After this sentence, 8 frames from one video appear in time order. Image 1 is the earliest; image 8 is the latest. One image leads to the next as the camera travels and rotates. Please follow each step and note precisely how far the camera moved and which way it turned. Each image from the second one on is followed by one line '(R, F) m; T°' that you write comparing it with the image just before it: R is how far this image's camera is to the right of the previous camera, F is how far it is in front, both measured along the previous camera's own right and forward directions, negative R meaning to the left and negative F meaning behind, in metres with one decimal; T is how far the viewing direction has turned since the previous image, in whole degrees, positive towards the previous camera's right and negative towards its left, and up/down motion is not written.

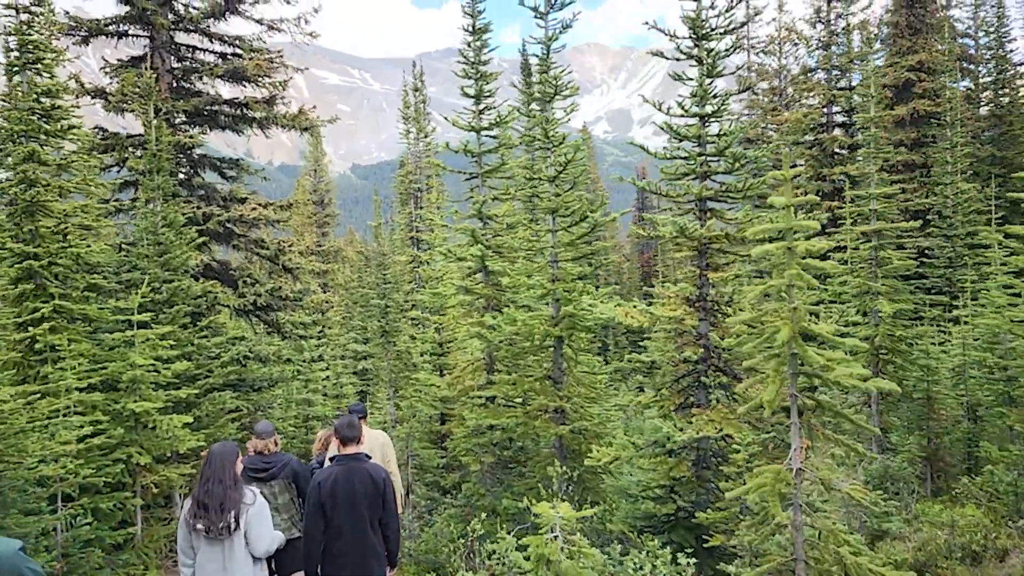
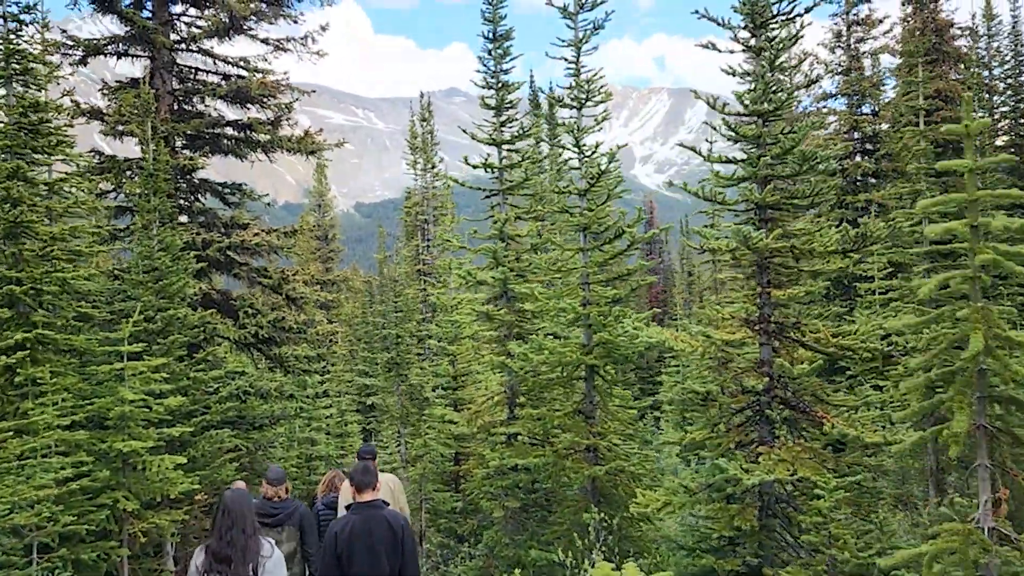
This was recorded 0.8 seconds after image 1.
(-0.3, +1.0) m; 0°
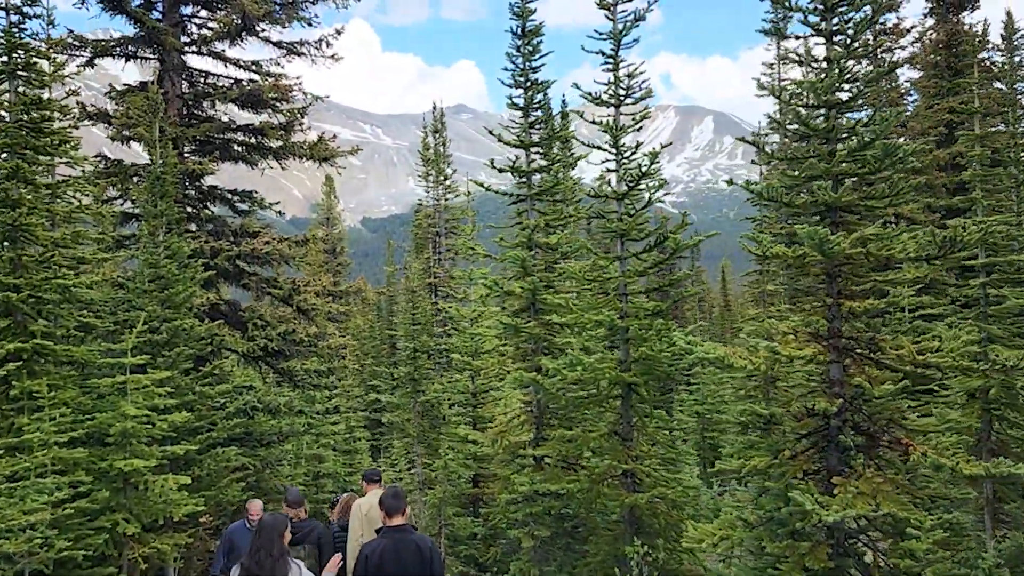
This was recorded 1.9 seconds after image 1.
(-0.3, +0.7) m; 0°
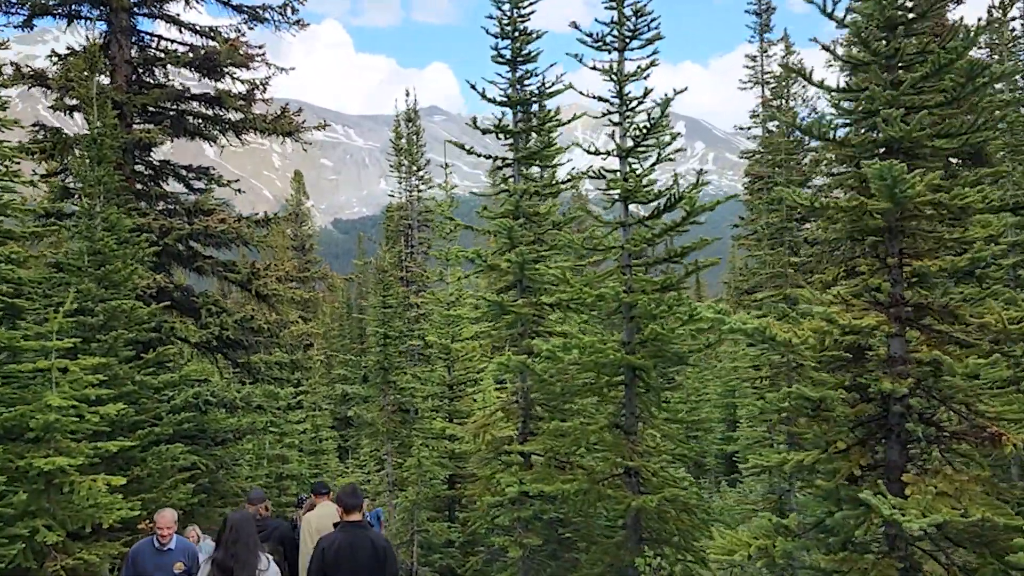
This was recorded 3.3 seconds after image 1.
(-0.2, +1.3) m; +2°
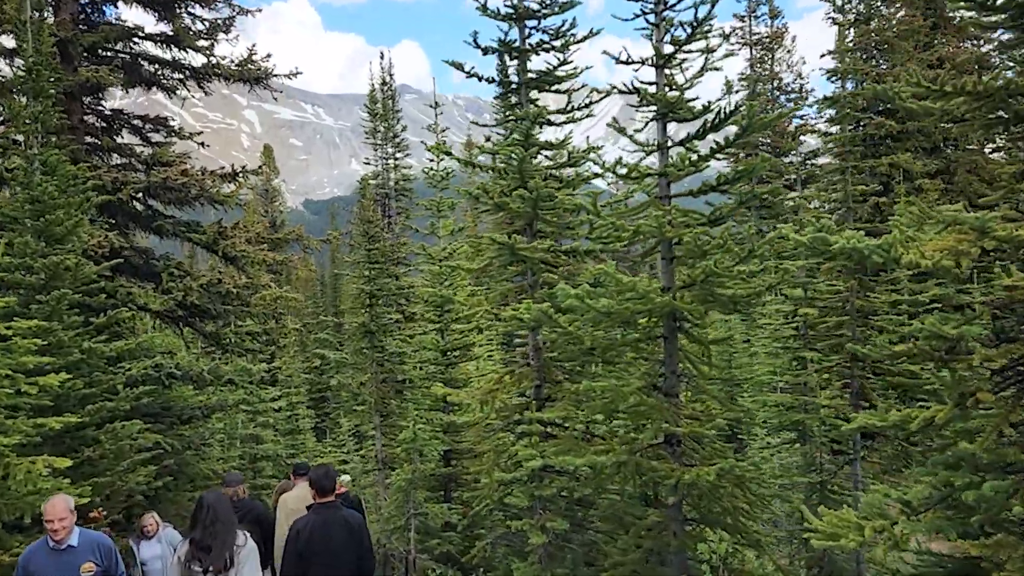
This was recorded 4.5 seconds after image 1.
(-0.4, +1.3) m; +2°
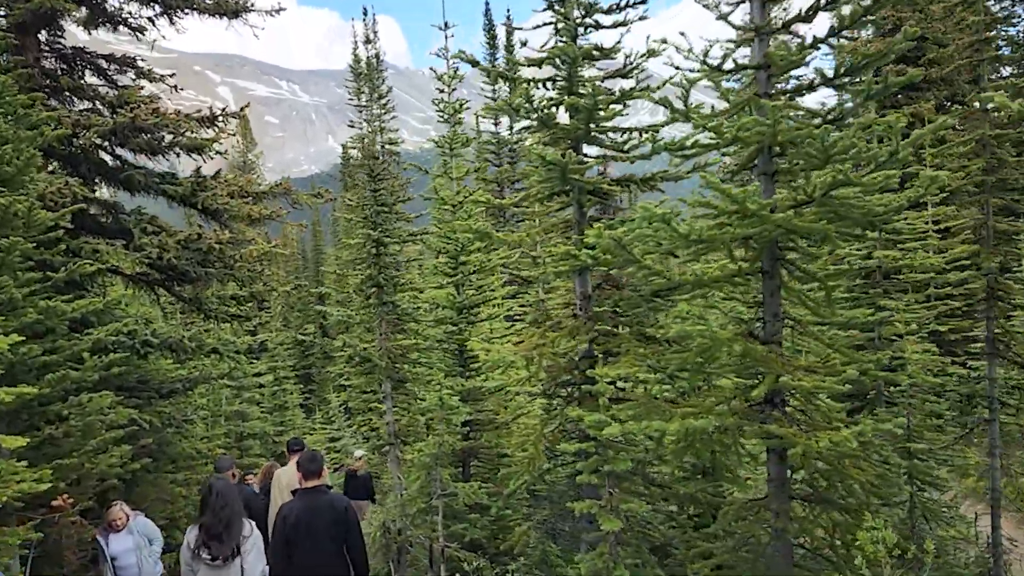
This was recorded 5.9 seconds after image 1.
(-0.6, +1.4) m; +1°
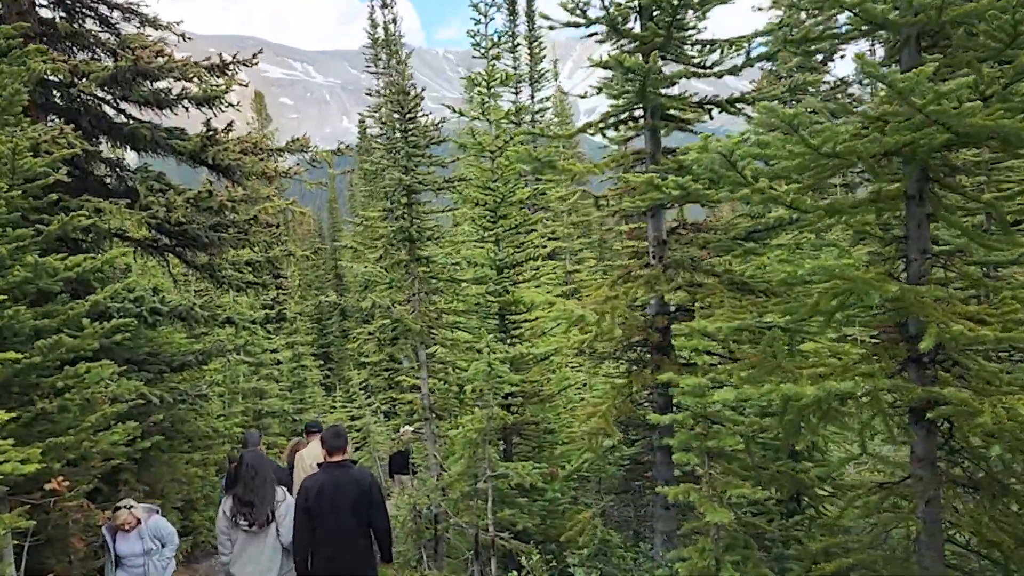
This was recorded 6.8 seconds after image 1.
(-0.3, +1.1) m; -1°
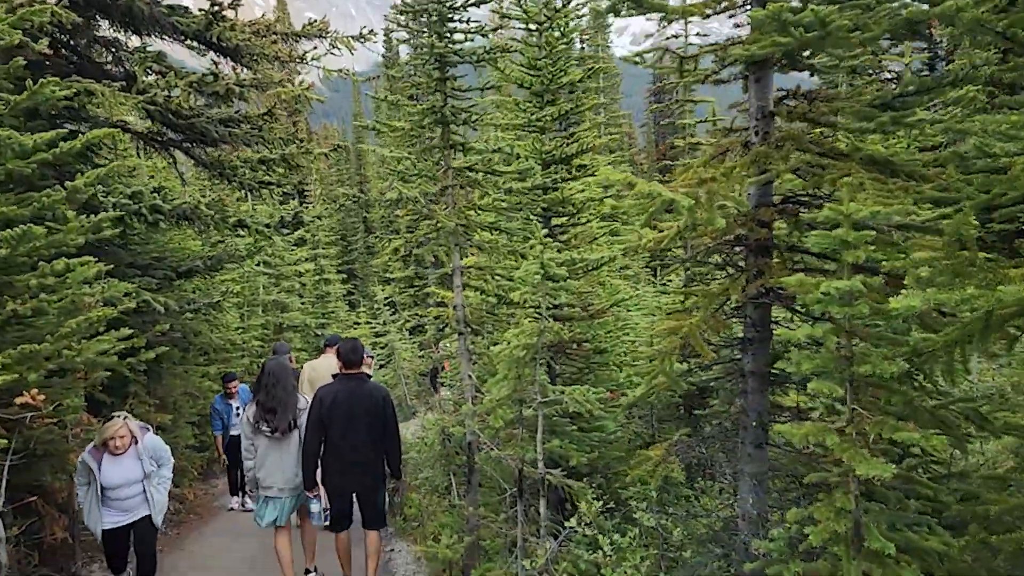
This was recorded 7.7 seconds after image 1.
(-0.2, +1.2) m; -2°
